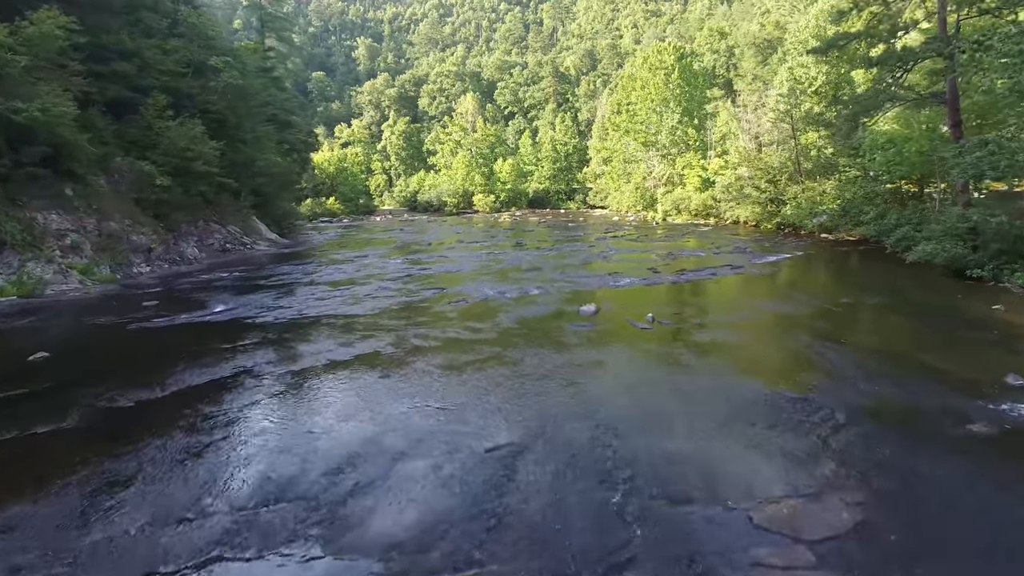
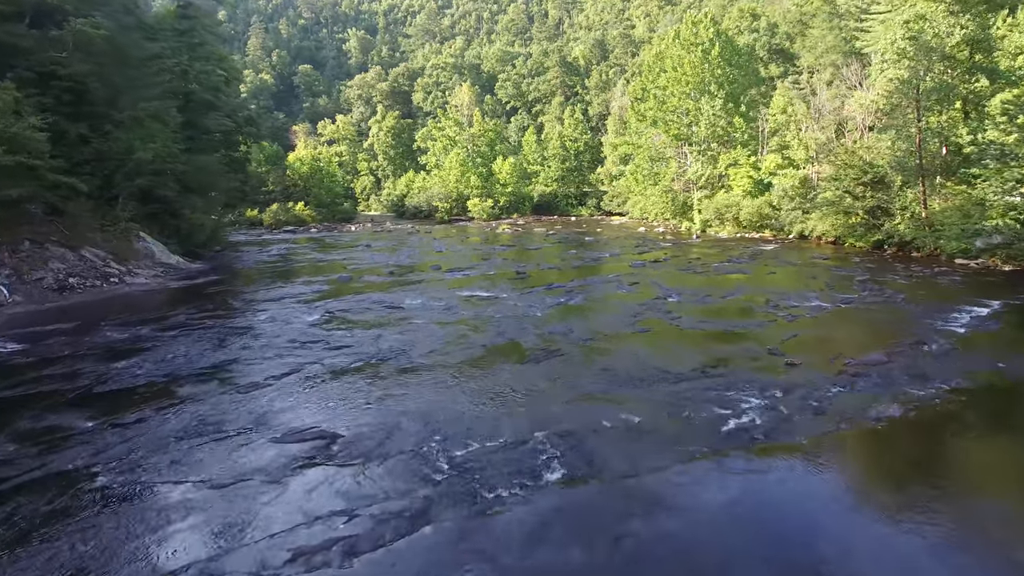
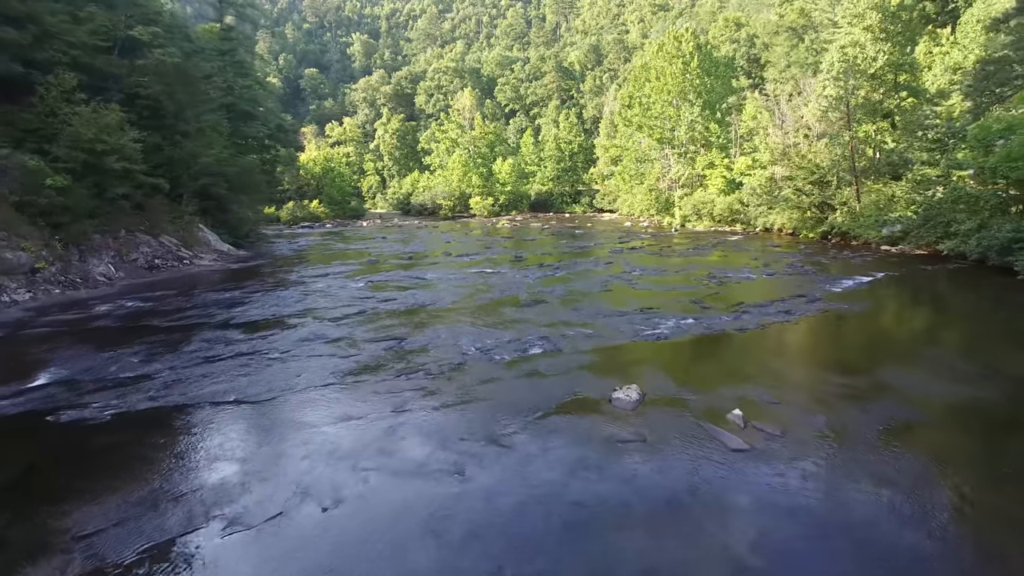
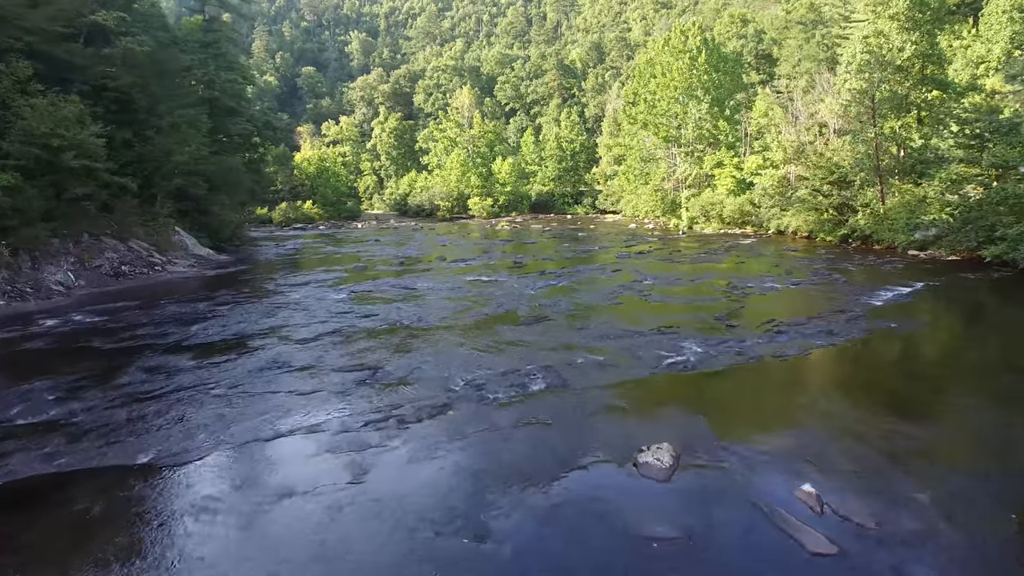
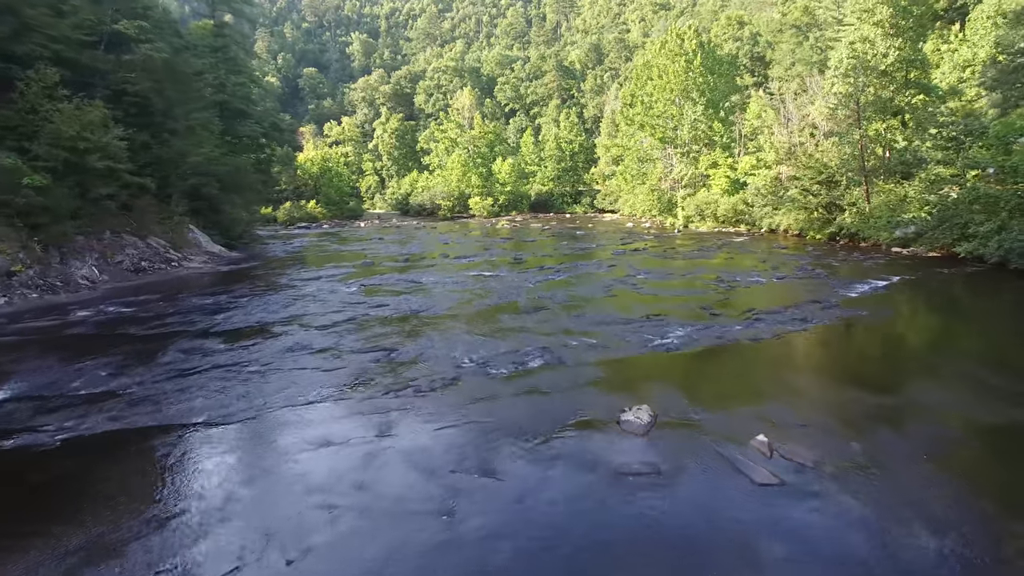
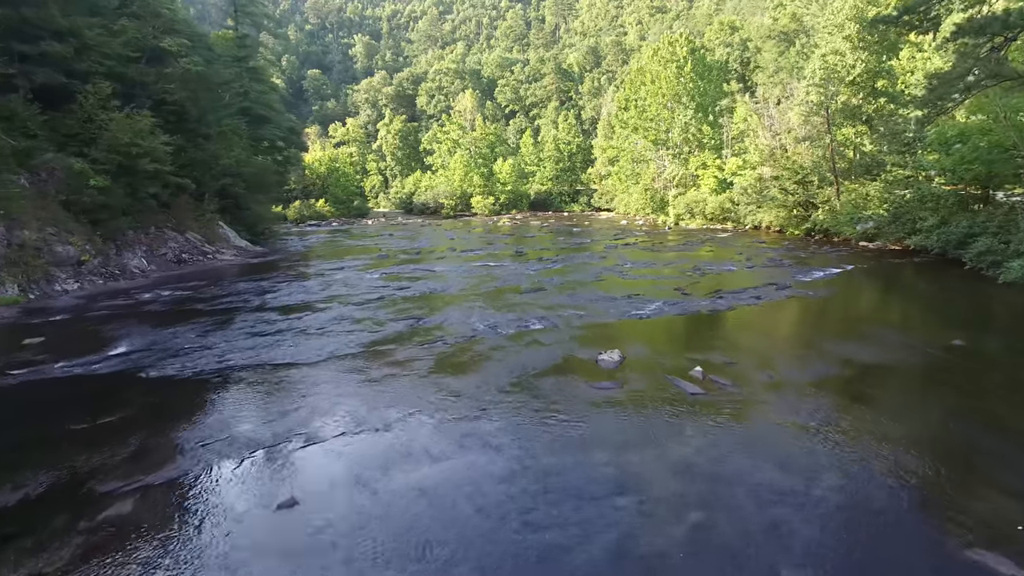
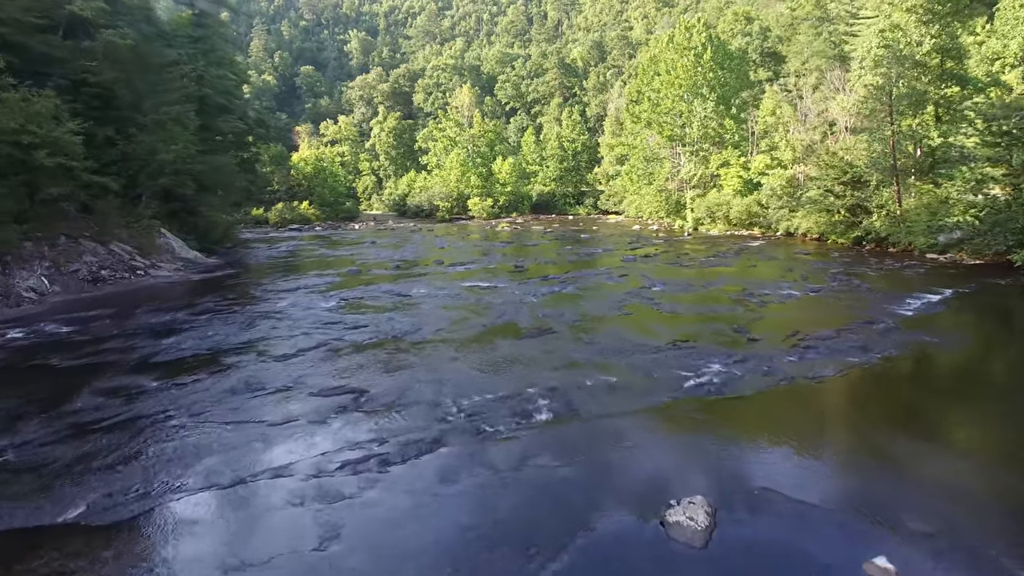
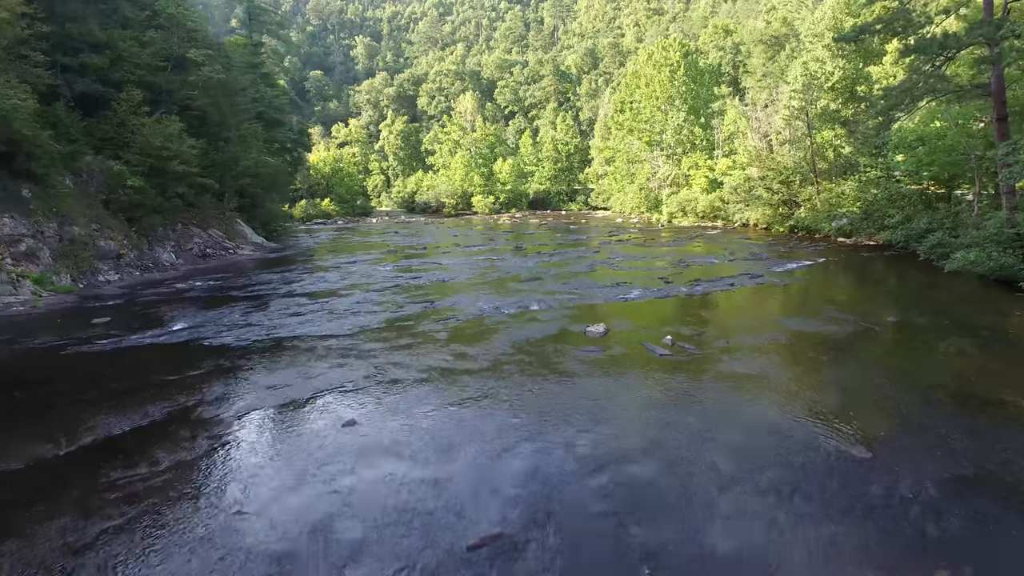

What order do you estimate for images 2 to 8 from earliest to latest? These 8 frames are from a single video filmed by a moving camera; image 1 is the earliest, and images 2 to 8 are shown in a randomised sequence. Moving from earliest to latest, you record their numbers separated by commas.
8, 6, 3, 5, 4, 7, 2
